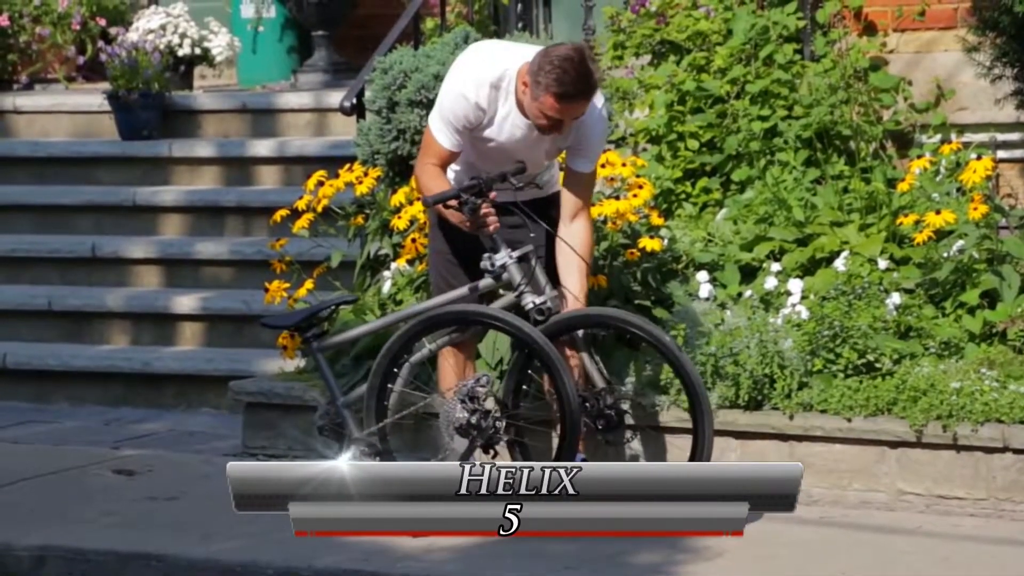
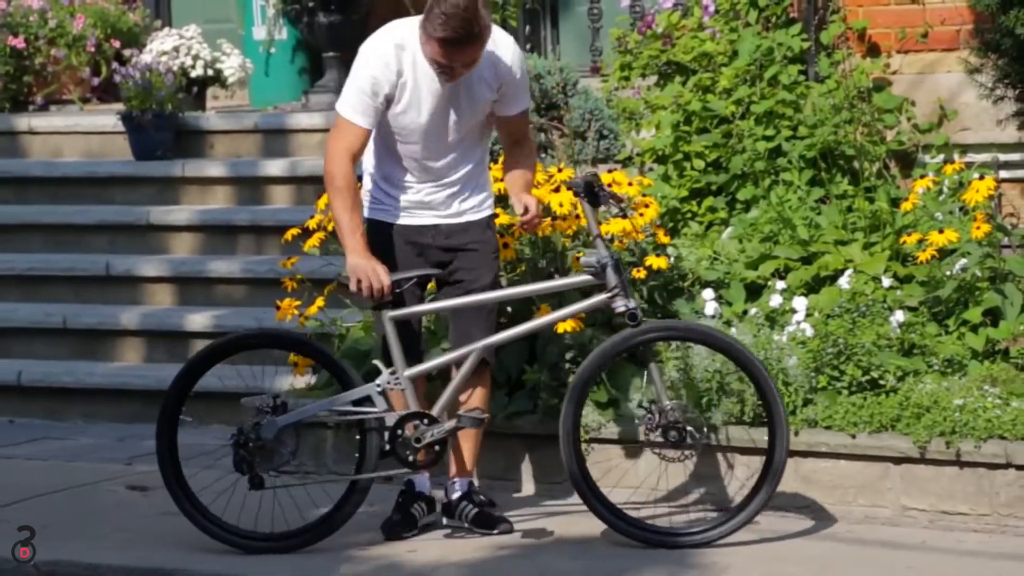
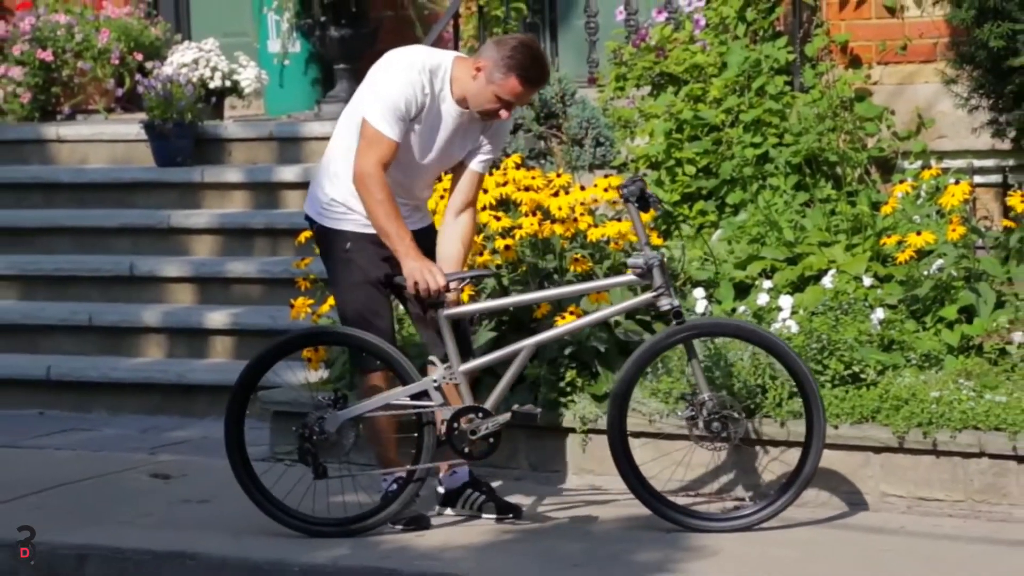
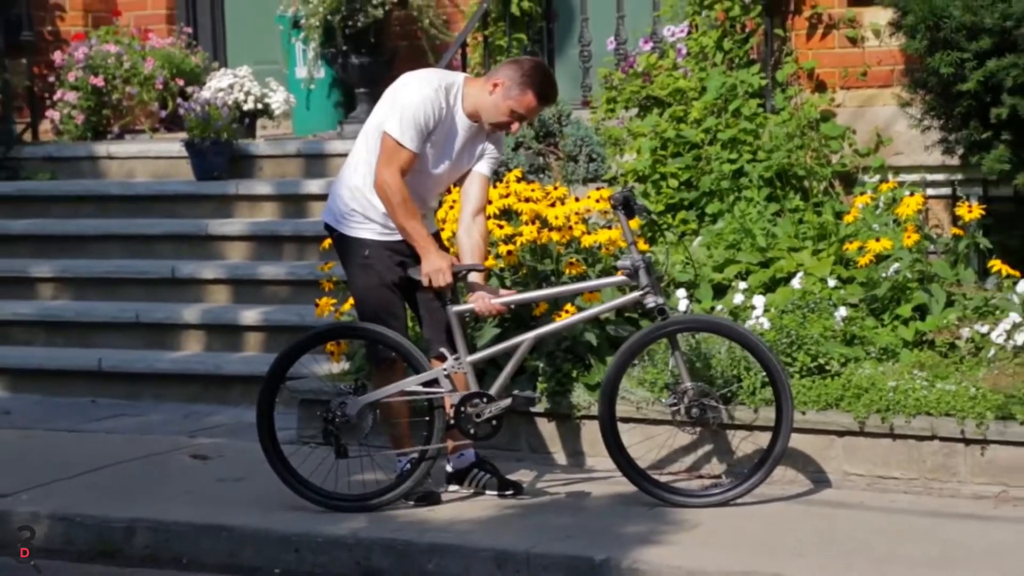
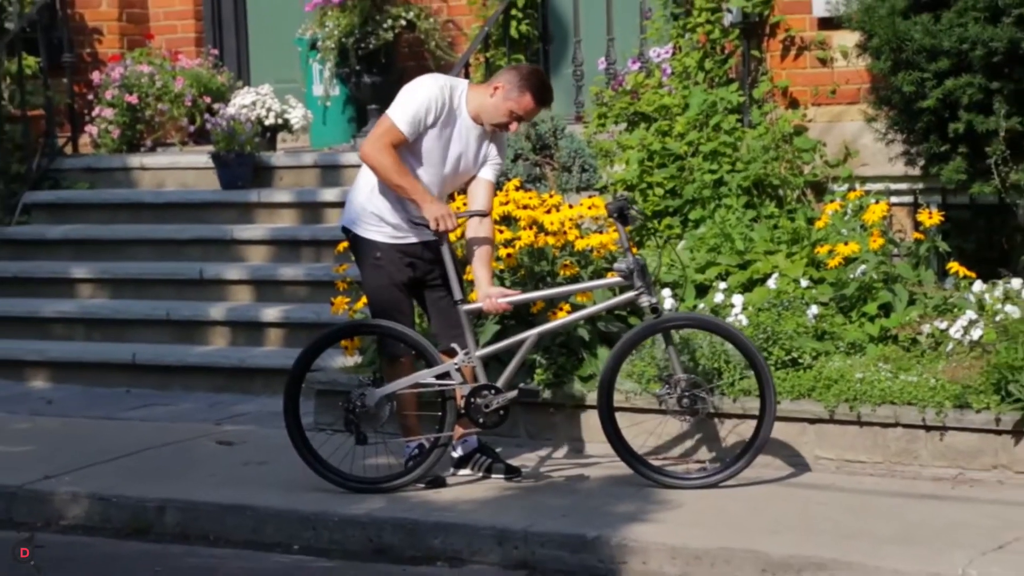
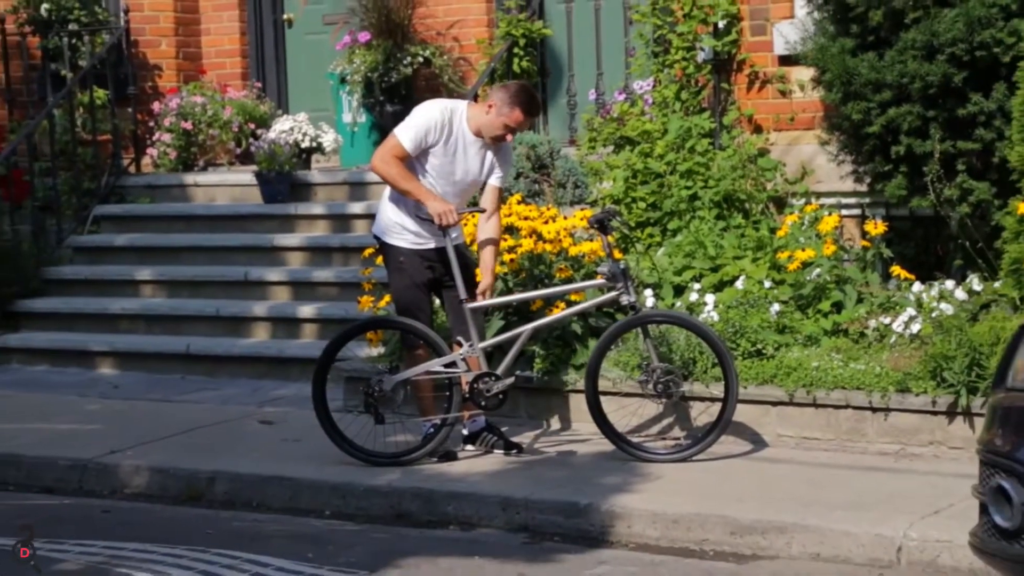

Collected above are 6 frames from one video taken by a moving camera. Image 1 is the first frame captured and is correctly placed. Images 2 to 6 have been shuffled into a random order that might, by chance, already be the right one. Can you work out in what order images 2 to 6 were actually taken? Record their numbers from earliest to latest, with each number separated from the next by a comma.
2, 3, 4, 5, 6
